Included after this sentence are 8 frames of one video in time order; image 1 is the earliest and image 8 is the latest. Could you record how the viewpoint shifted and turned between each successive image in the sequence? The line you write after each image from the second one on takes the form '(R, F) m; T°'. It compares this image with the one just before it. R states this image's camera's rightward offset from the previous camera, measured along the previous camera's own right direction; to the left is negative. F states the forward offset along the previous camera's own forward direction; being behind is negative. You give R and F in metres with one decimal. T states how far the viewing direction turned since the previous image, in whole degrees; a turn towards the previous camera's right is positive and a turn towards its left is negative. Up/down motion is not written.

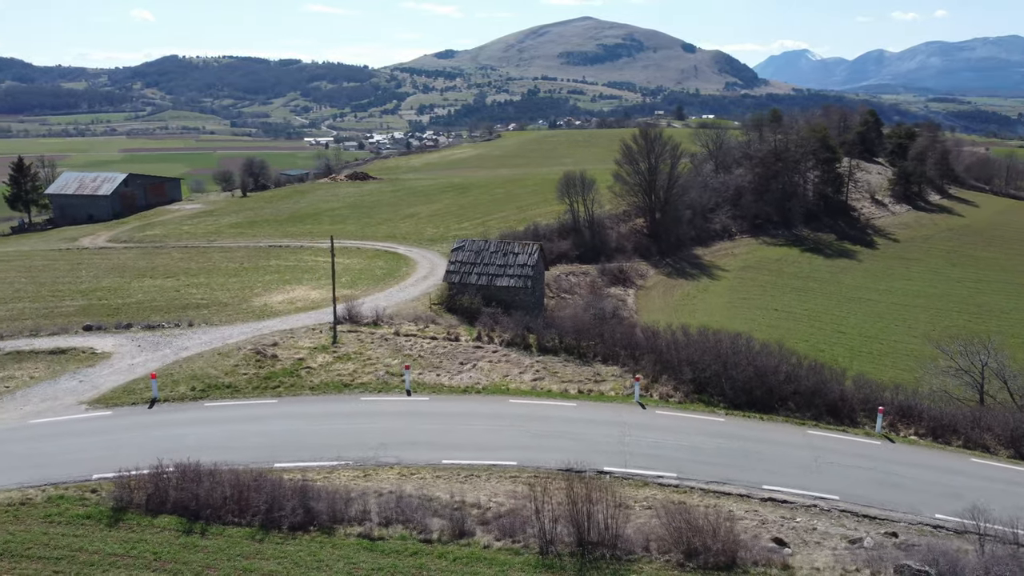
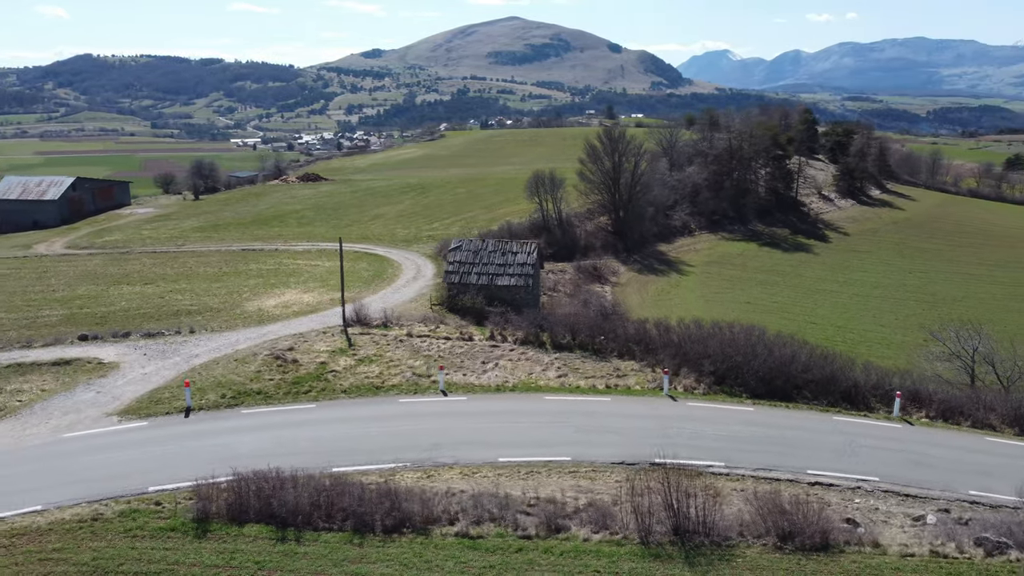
(-2.9, -0.1) m; +5°
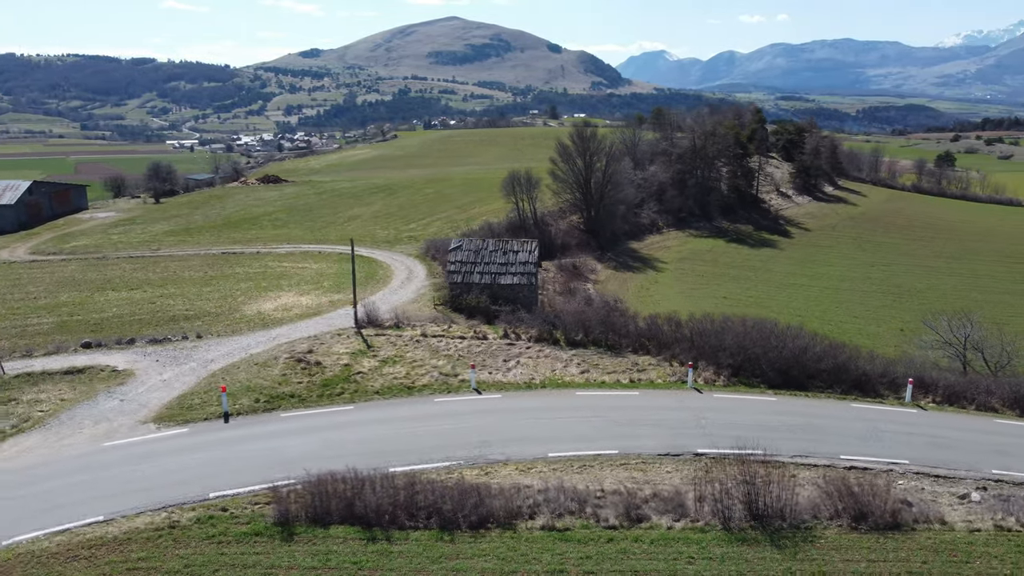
(-2.6, -0.2) m; +4°
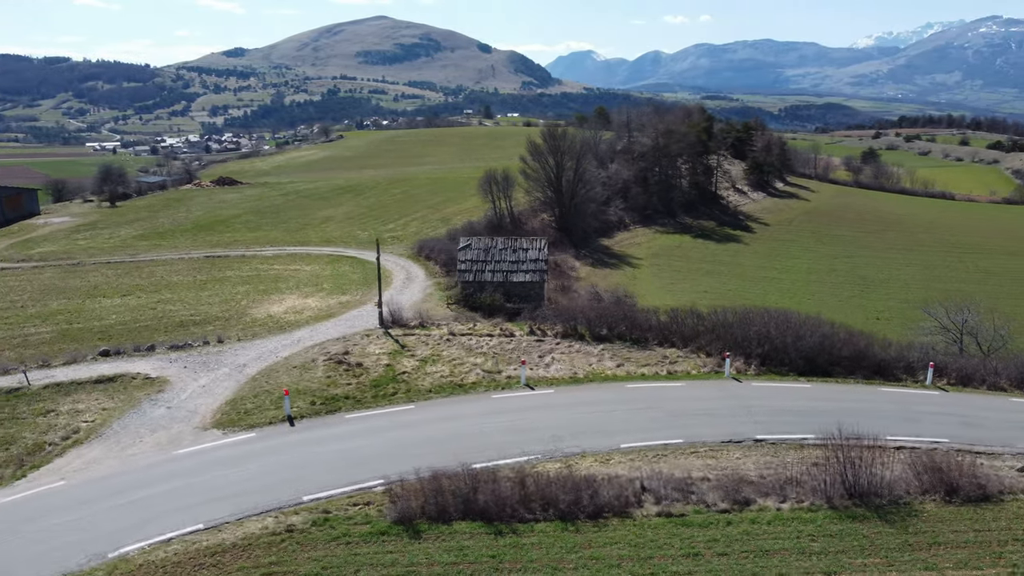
(-3.4, -0.1) m; +5°
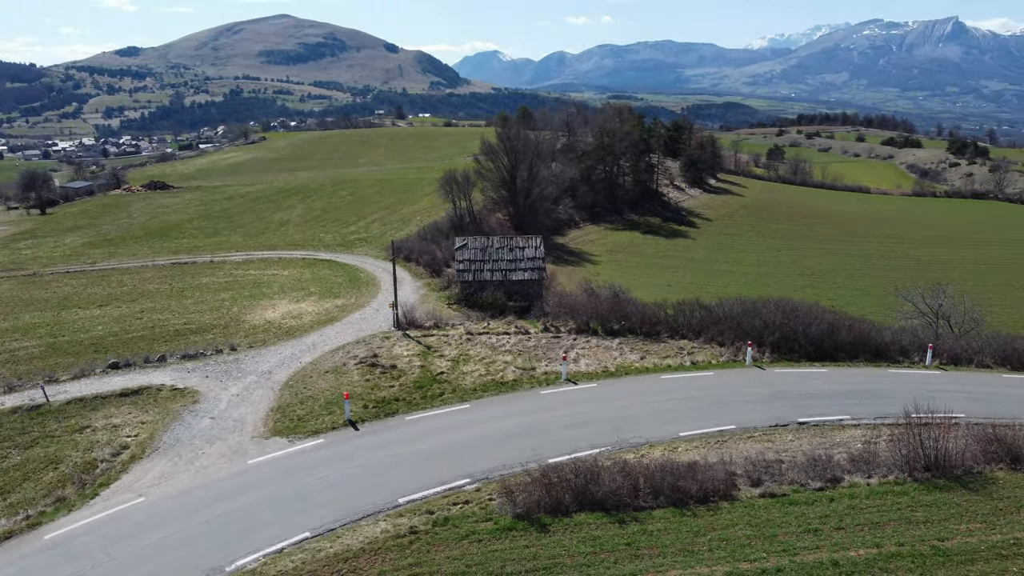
(-3.8, -0.1) m; +6°
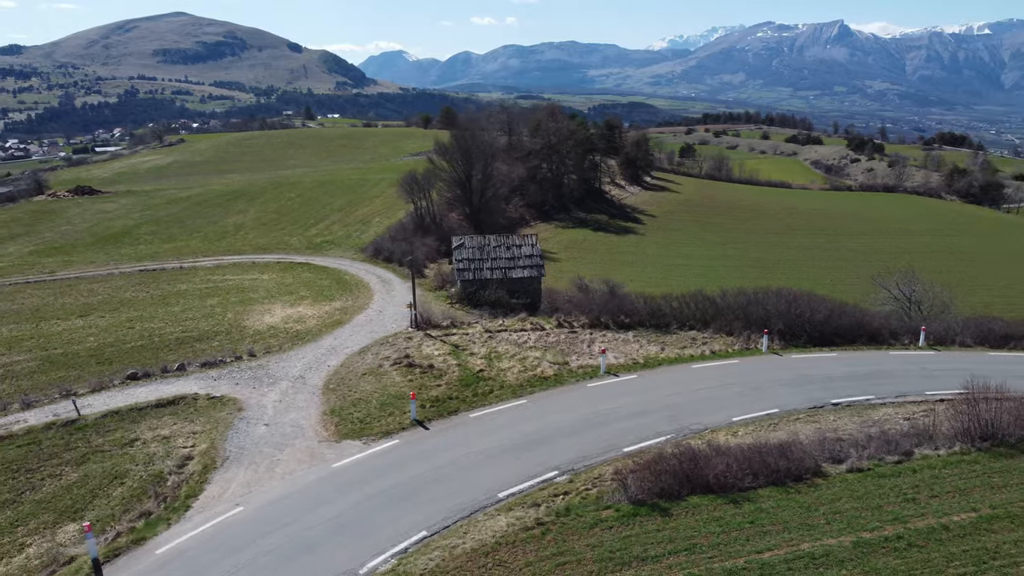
(-3.9, -0.1) m; +6°
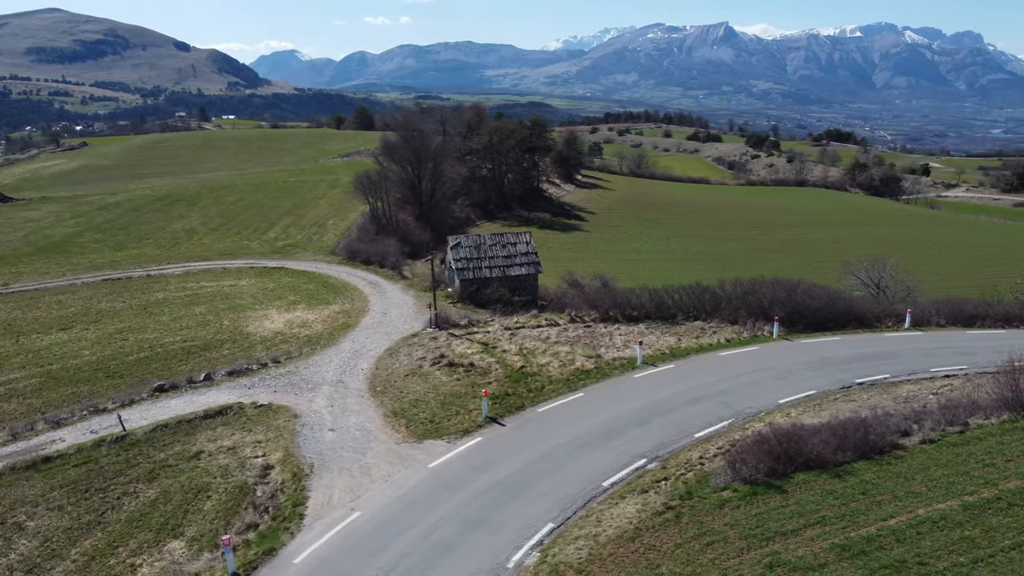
(-4.2, 0.0) m; +7°
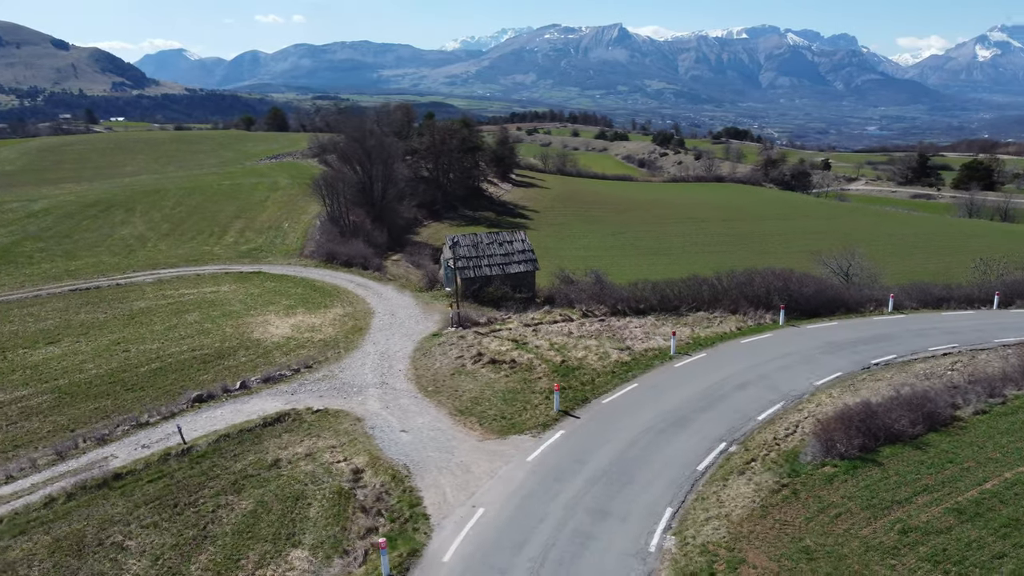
(-4.3, 0.0) m; +7°
